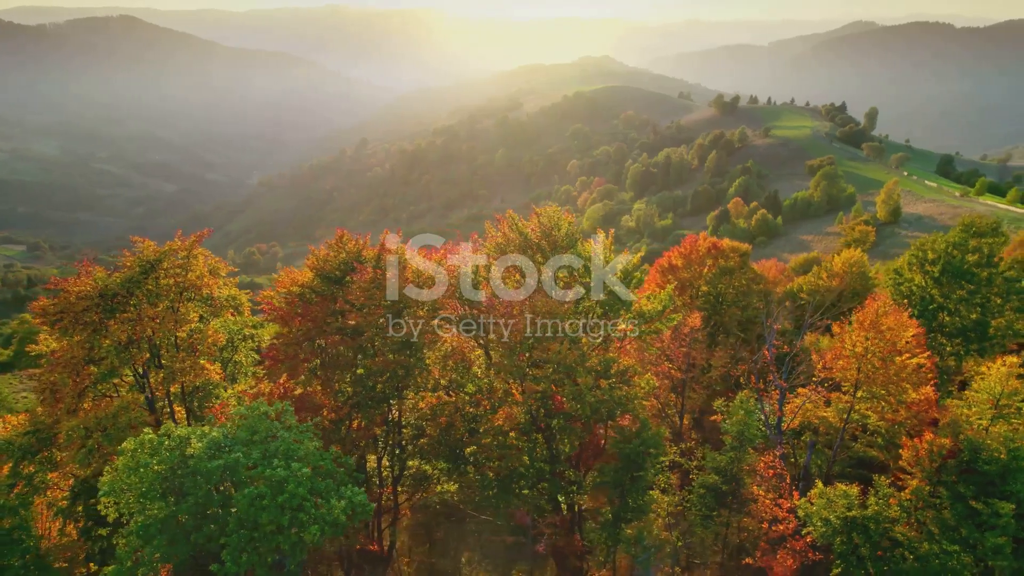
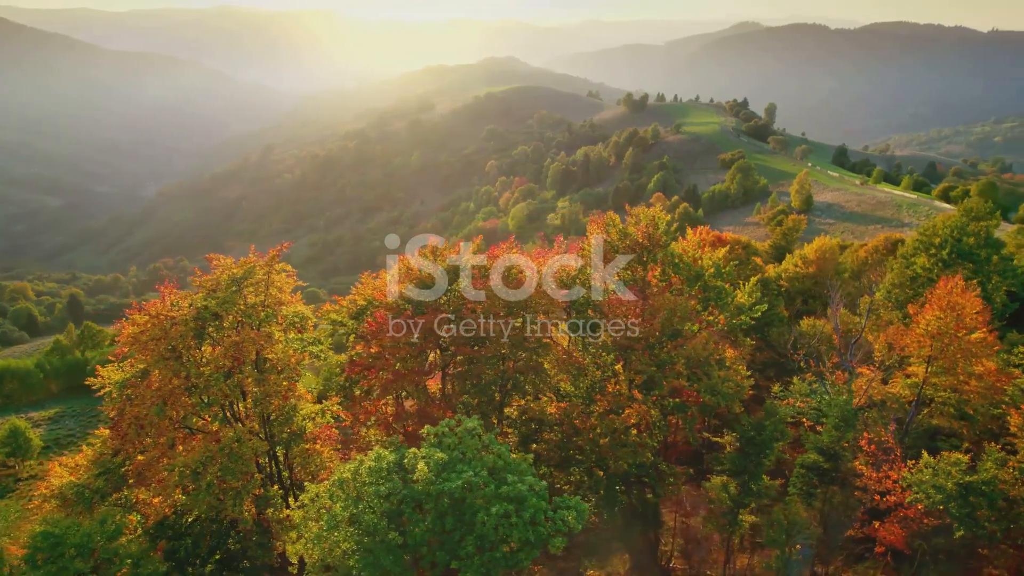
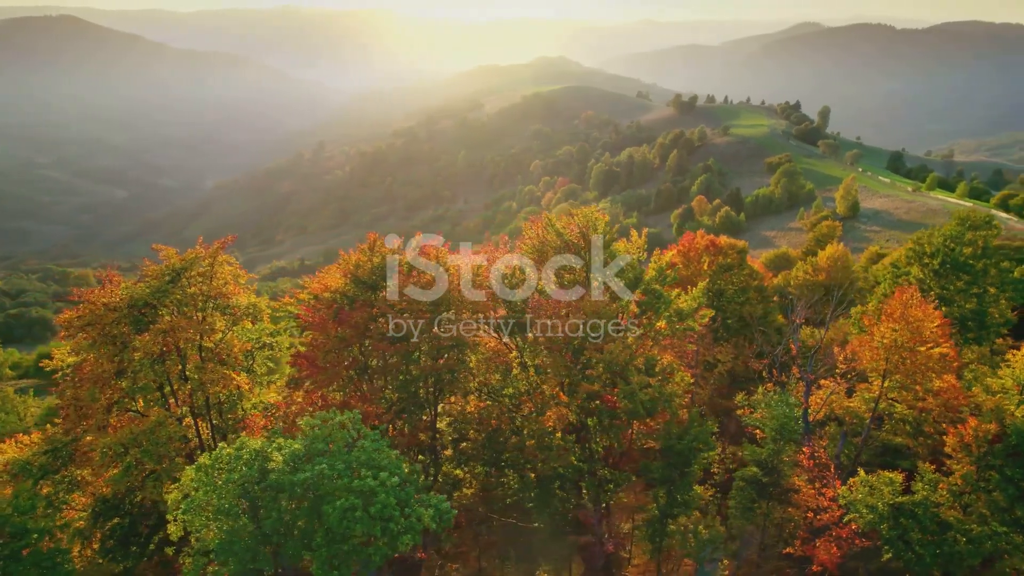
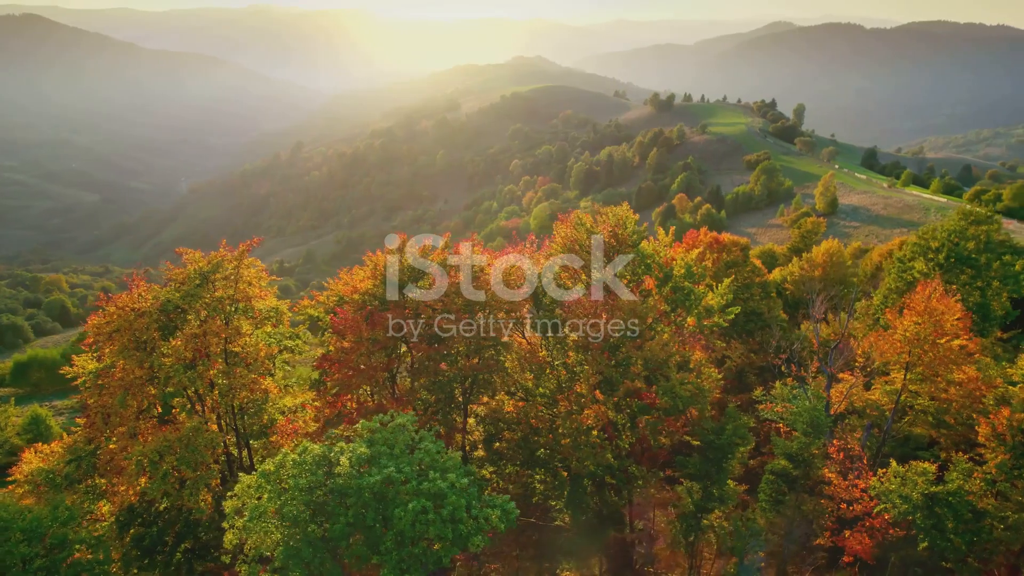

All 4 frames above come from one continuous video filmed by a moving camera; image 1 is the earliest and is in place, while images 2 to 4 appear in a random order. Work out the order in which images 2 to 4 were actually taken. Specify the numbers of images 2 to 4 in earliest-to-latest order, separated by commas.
3, 4, 2
